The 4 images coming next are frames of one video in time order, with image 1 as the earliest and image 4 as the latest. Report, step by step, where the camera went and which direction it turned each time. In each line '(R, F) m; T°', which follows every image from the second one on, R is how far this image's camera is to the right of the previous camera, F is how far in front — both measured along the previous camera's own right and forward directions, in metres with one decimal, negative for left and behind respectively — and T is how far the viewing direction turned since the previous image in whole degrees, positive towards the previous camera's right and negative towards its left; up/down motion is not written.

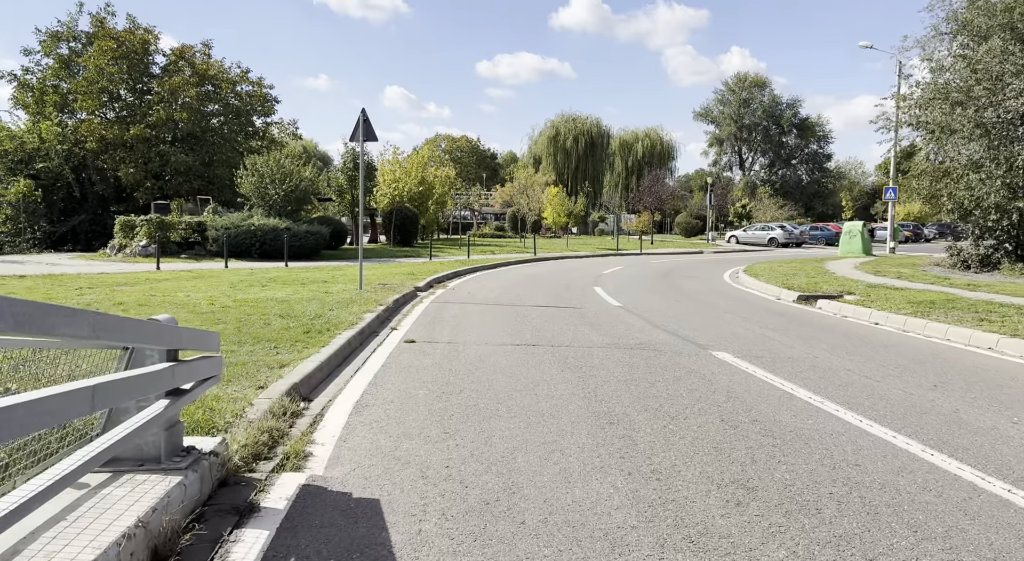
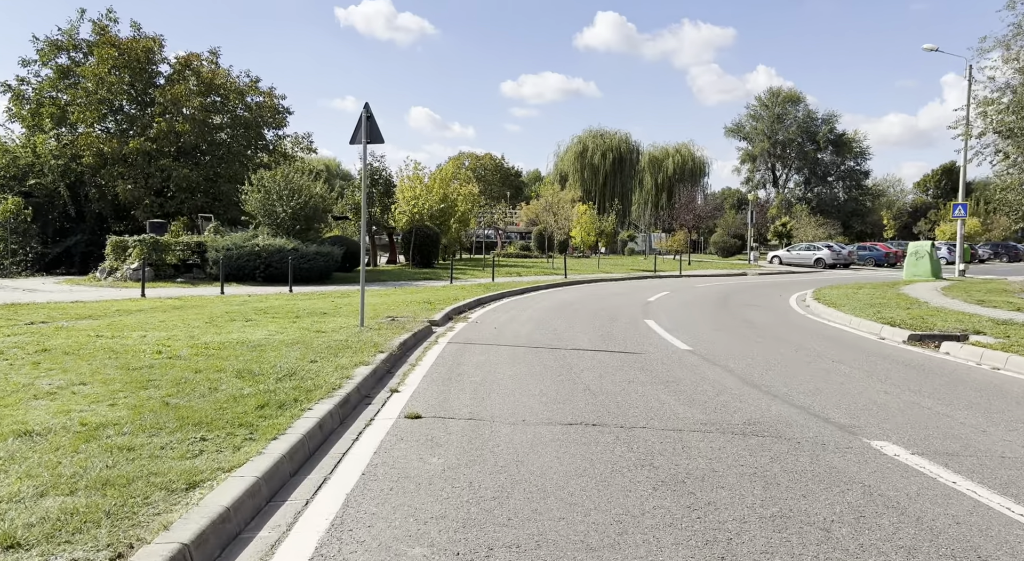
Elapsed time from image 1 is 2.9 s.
(-0.2, +3.5) m; -1°
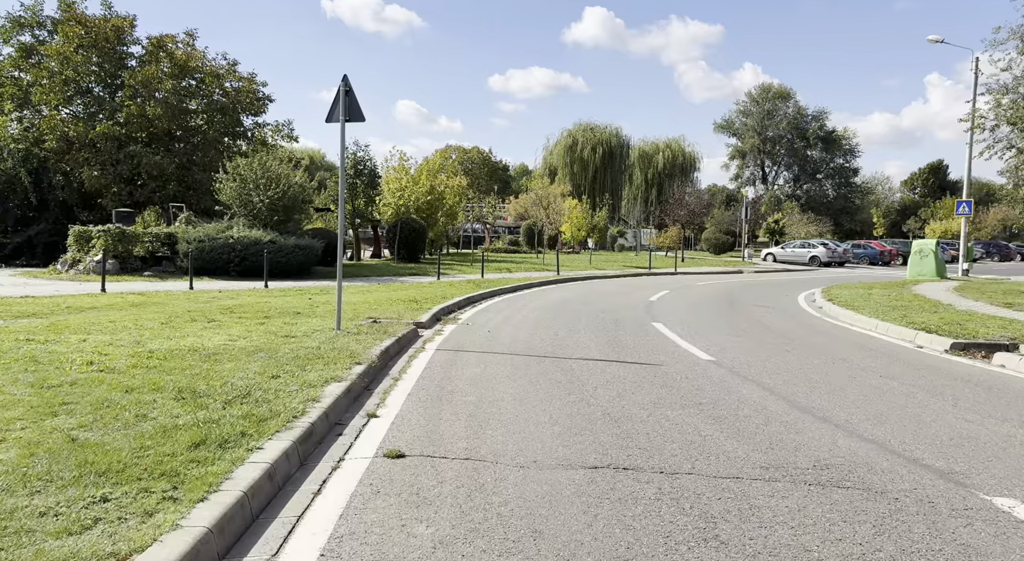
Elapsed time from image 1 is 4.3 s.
(-0.1, +1.7) m; +1°
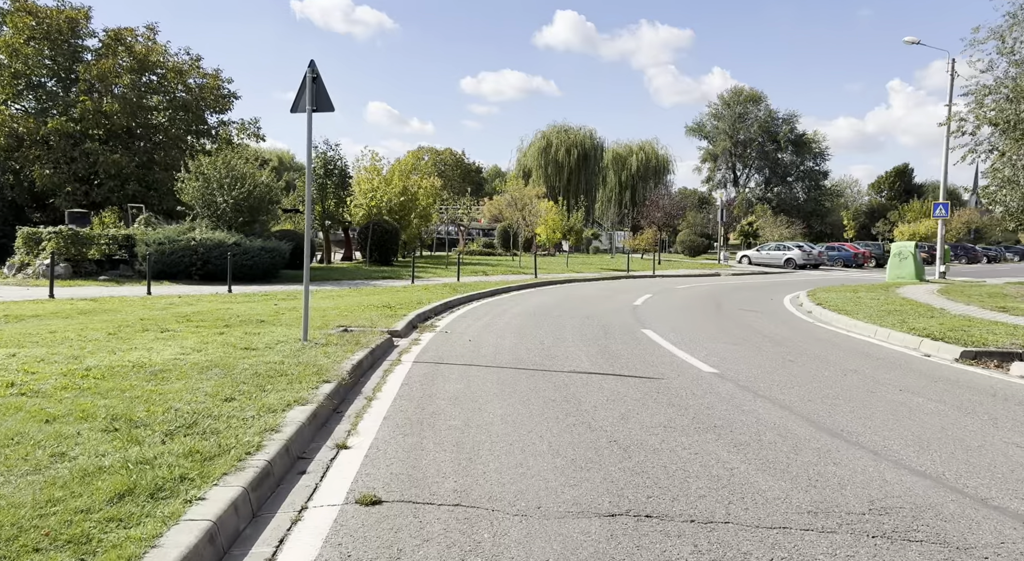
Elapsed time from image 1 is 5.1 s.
(-0.1, +1.1) m; +2°
